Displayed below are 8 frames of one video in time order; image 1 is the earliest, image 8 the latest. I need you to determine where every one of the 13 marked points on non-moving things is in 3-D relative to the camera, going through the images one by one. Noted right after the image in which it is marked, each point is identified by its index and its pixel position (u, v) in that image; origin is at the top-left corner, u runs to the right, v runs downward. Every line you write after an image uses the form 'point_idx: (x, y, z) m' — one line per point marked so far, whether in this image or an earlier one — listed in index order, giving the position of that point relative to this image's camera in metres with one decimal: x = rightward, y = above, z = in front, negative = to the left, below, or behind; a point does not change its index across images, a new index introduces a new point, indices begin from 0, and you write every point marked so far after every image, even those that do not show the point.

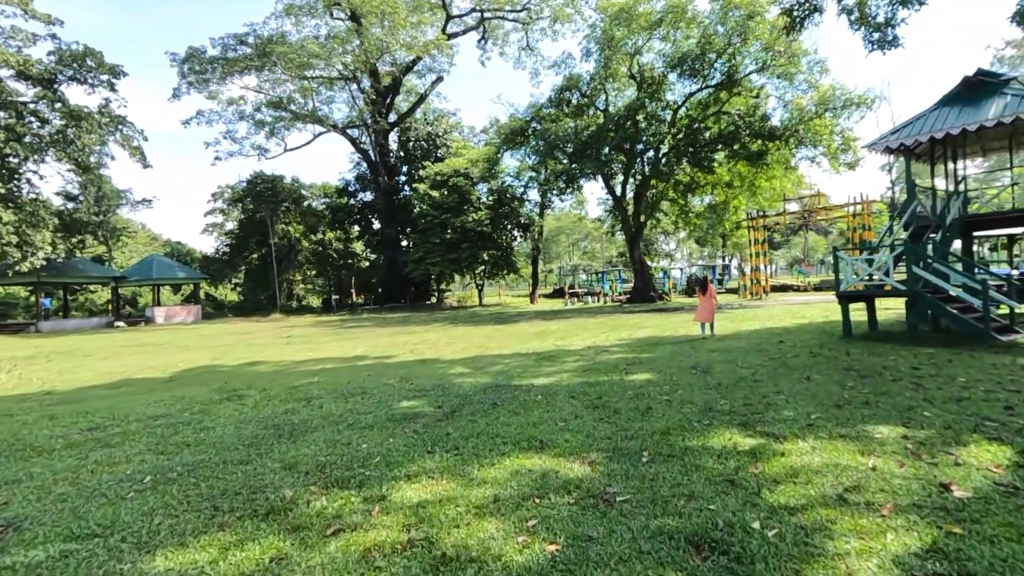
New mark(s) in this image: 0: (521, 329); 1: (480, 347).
0: (+0.3, -1.1, +15.1) m
1: (-0.6, -1.2, +10.8) m
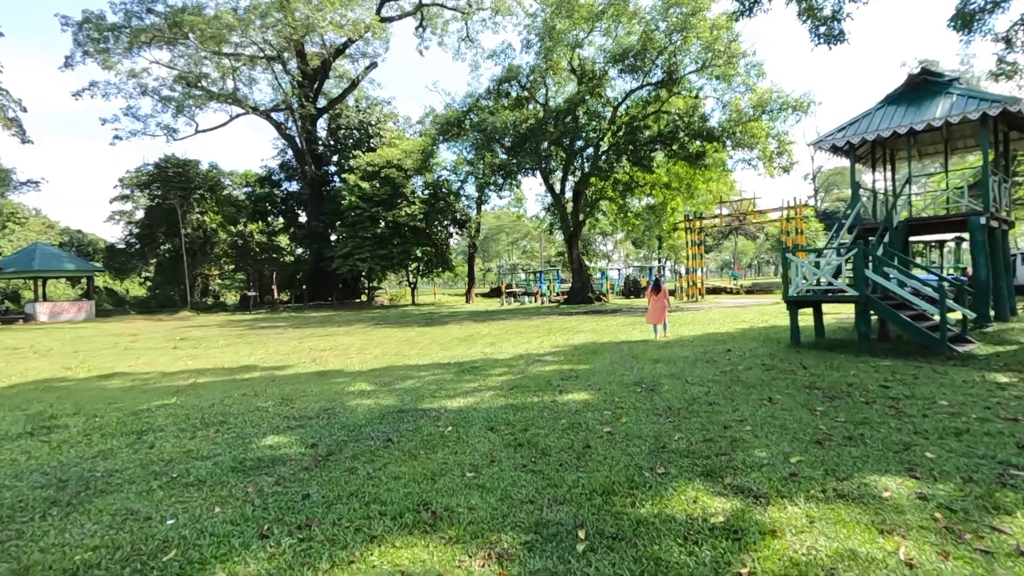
0: (-1.6, -1.1, +13.8) m
1: (-2.0, -1.2, +9.4) m
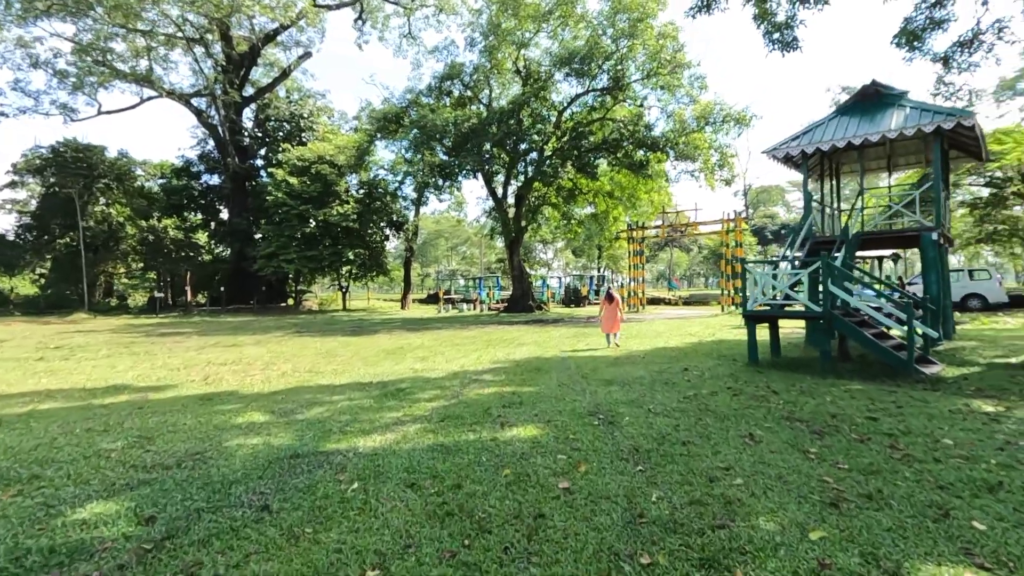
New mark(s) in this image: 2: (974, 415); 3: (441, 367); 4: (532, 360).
0: (-3.1, -1.3, +12.4) m
1: (-3.0, -1.3, +8.0) m
2: (+4.3, -1.2, +5.0) m
3: (-1.1, -1.2, +8.5) m
4: (+0.3, -1.2, +9.3) m
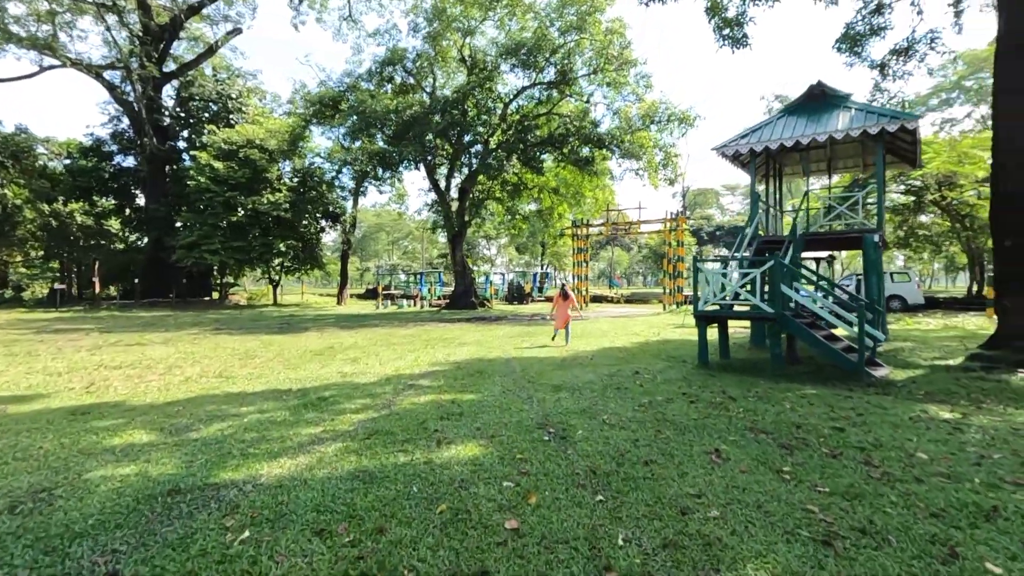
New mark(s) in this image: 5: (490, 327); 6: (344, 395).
0: (-4.4, -1.1, +11.4) m
1: (-3.8, -1.2, +7.1) m
2: (+3.8, -1.2, +4.8) m
3: (-2.0, -1.2, +7.7) m
4: (-0.6, -1.2, +8.7) m
5: (-0.6, -1.1, +15.5) m
6: (-1.9, -1.2, +6.0) m
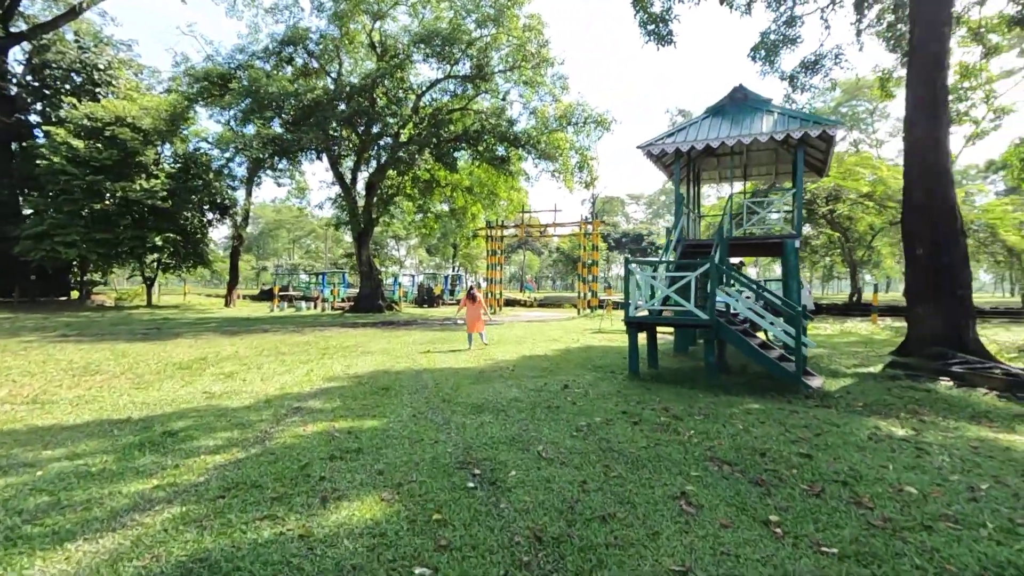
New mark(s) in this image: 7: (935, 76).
0: (-6.0, -1.1, +9.5) m
1: (-4.8, -1.1, +5.3) m
2: (+3.1, -1.2, +4.4) m
3: (-3.1, -1.2, +6.2) m
4: (-1.9, -1.2, +7.5) m
5: (-3.0, -1.2, +14.2) m
6: (-2.7, -1.2, +4.6) m
7: (+6.3, +3.2, +8.0) m
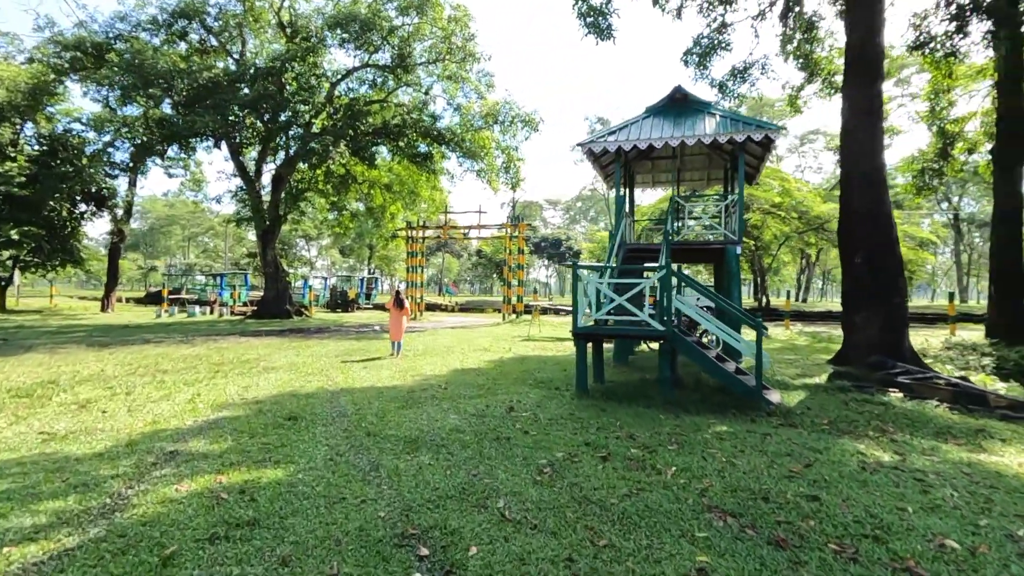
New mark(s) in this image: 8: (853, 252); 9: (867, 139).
0: (-7.1, -1.2, +7.6) m
1: (-5.2, -1.2, +3.7) m
2: (+2.8, -1.3, +4.0) m
3: (-3.6, -1.2, +4.8) m
4: (-2.6, -1.3, +6.2) m
5: (-4.8, -1.3, +12.7) m
6: (-3.0, -1.2, +3.3) m
7: (+5.4, +3.0, +8.1) m
8: (+5.1, +0.5, +8.0) m
9: (+5.3, +2.2, +8.0) m
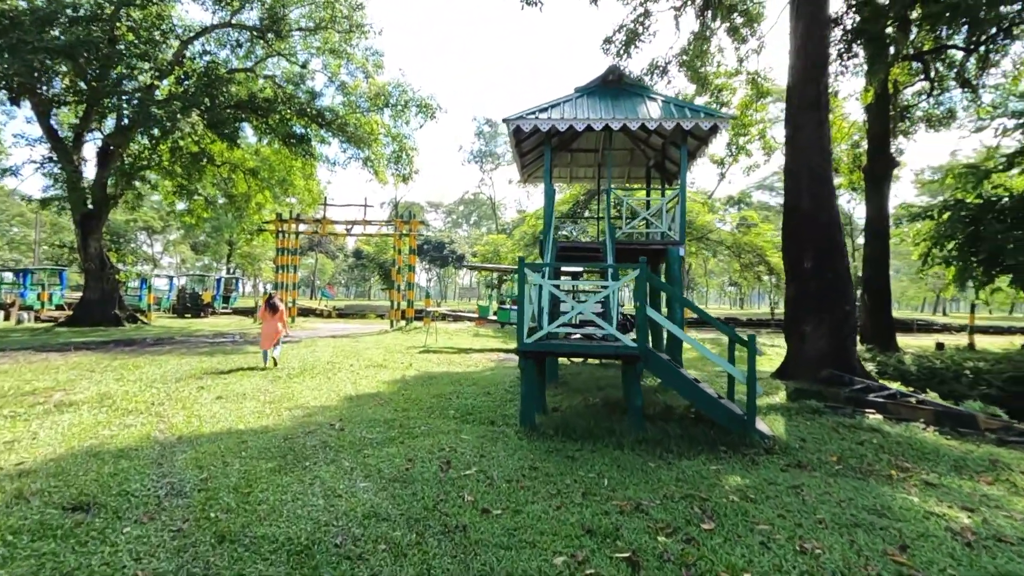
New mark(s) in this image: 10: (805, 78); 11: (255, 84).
0: (-7.8, -1.1, +4.3) m
1: (-5.1, -1.1, +0.8) m
2: (+2.6, -1.4, +2.9) m
3: (-3.8, -1.2, +2.3) m
4: (-3.2, -1.3, +3.9) m
5: (-6.7, -1.3, +9.7) m
6: (-2.9, -1.2, +1.0) m
7: (+4.3, +2.9, +7.6) m
8: (+4.0, +0.4, +7.4) m
9: (+4.2, +2.1, +7.5) m
10: (+4.1, +3.0, +7.6) m
11: (-8.7, +7.0, +18.2) m
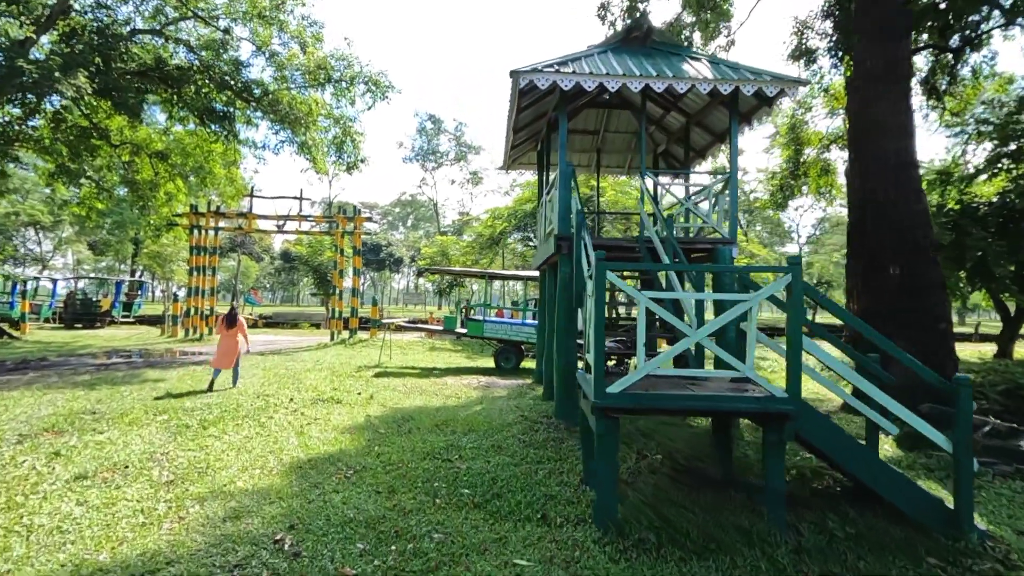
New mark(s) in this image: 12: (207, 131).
0: (-7.2, -1.2, +1.4) m
1: (-4.1, -1.2, -1.7) m
2: (+3.3, -1.5, +1.3) m
3: (-3.0, -1.2, -0.1) m
4: (-2.6, -1.3, +1.5) m
5: (-6.8, -1.4, +6.9) m
6: (-1.9, -1.2, -1.3) m
7: (+4.4, +2.8, +6.1) m
8: (+4.1, +0.3, +5.9) m
9: (+4.3, +2.0, +6.1) m
10: (+4.2, +2.8, +6.2) m
11: (-9.8, +6.8, +15.1) m
12: (-9.0, +4.6, +15.7) m
